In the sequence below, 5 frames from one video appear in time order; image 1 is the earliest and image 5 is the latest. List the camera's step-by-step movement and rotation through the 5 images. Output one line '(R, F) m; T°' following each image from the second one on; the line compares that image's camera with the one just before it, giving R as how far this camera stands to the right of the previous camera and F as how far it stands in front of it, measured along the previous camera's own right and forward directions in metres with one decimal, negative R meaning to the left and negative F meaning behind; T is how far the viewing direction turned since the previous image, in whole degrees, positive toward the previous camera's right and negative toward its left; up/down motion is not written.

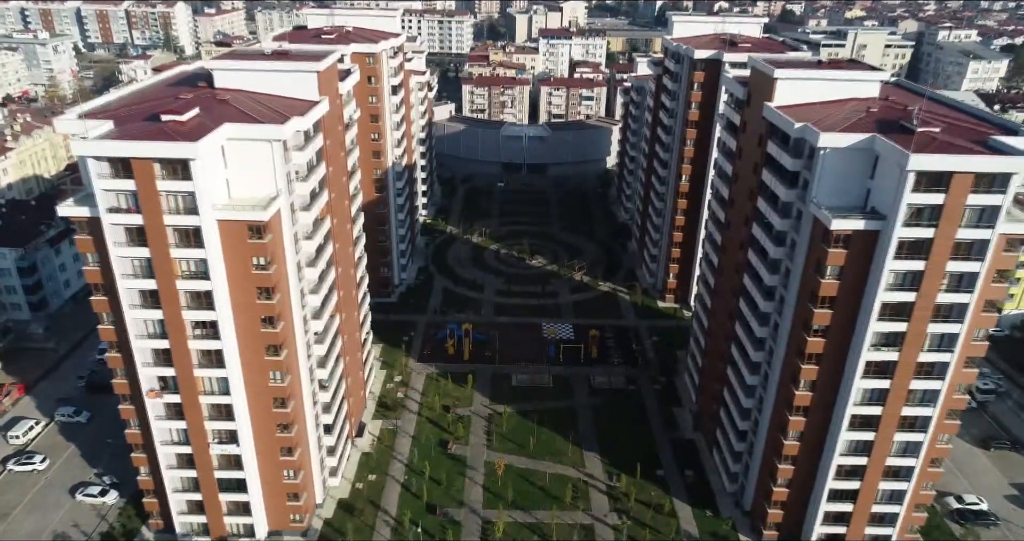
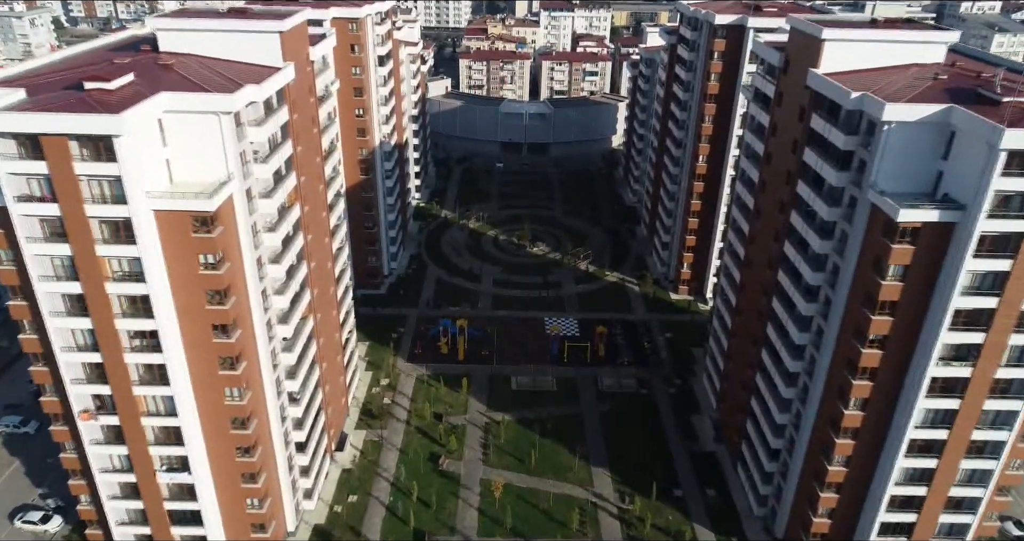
(+0.1, +7.1) m; 0°
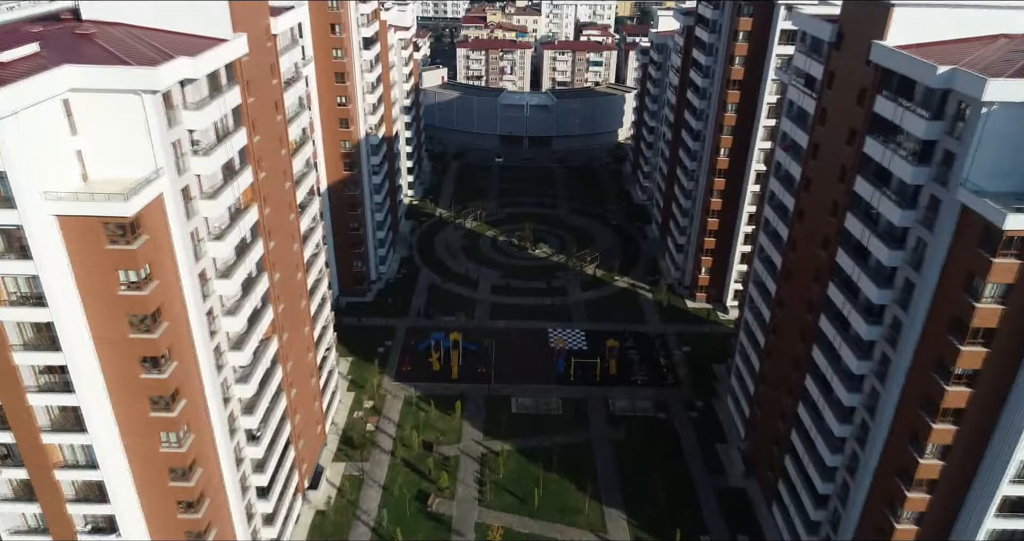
(0.0, +7.3) m; 0°
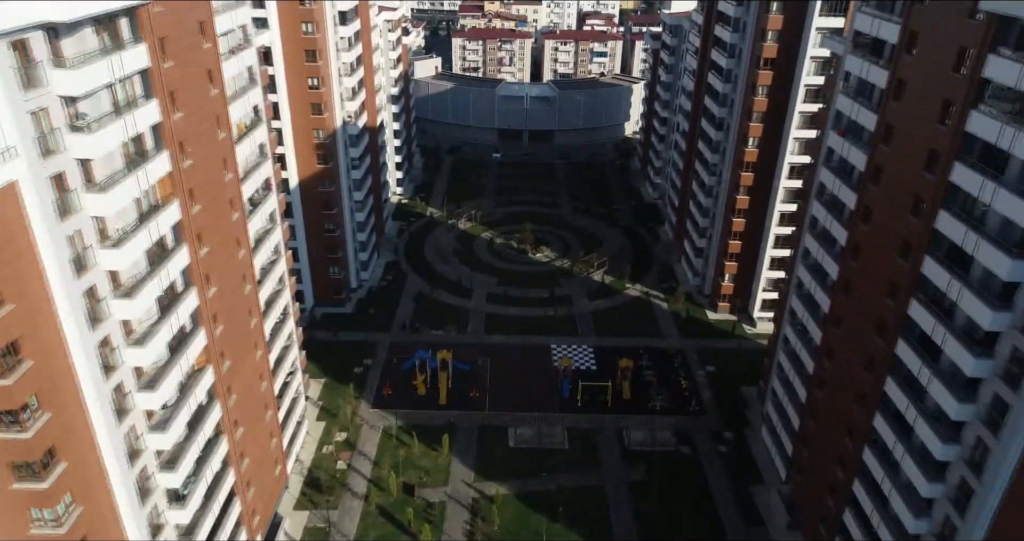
(+0.2, +8.3) m; 0°
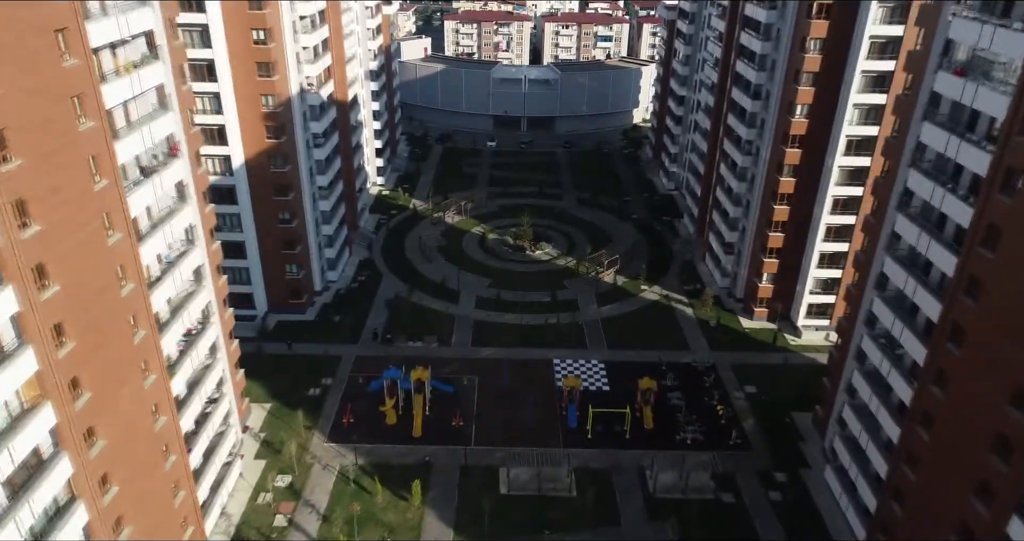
(+0.4, +10.6) m; 0°
